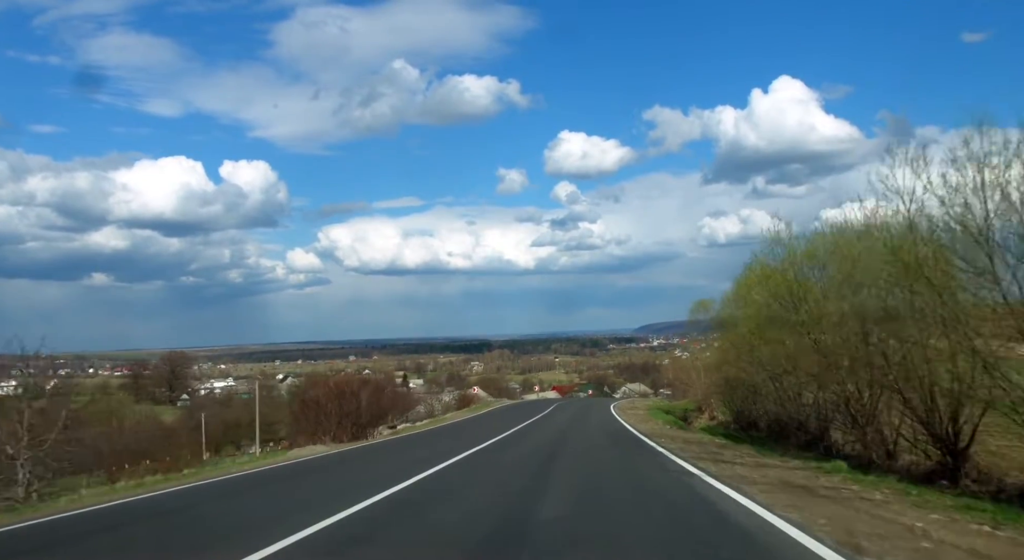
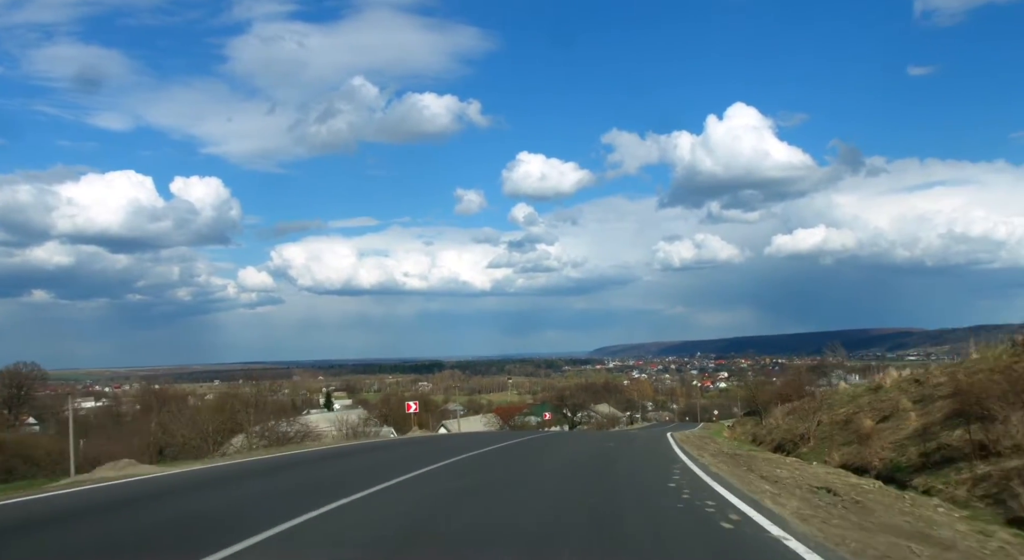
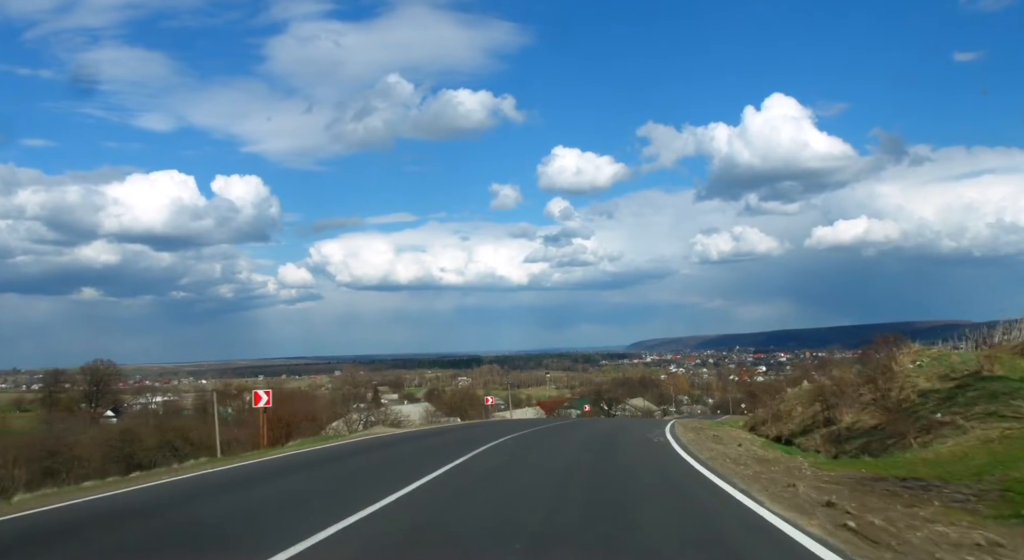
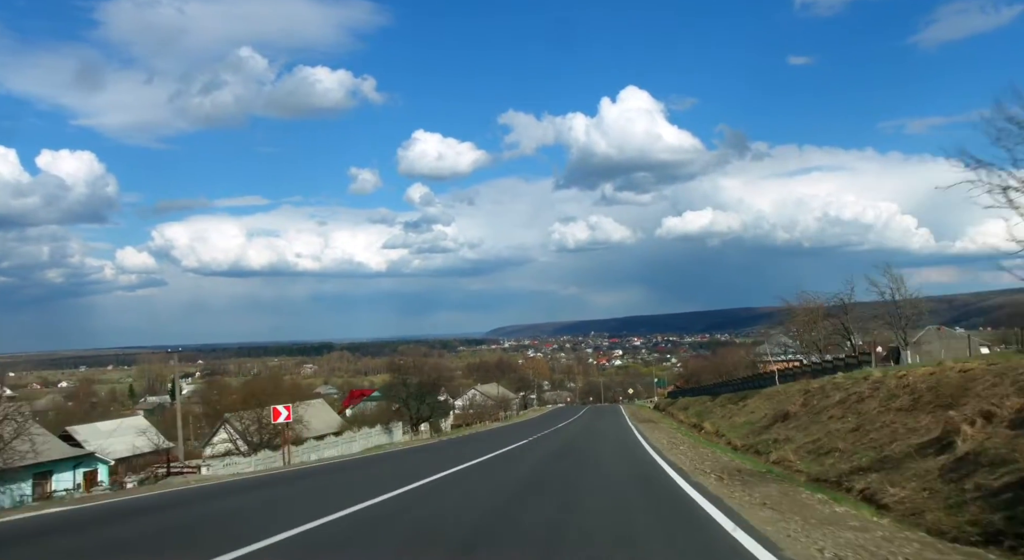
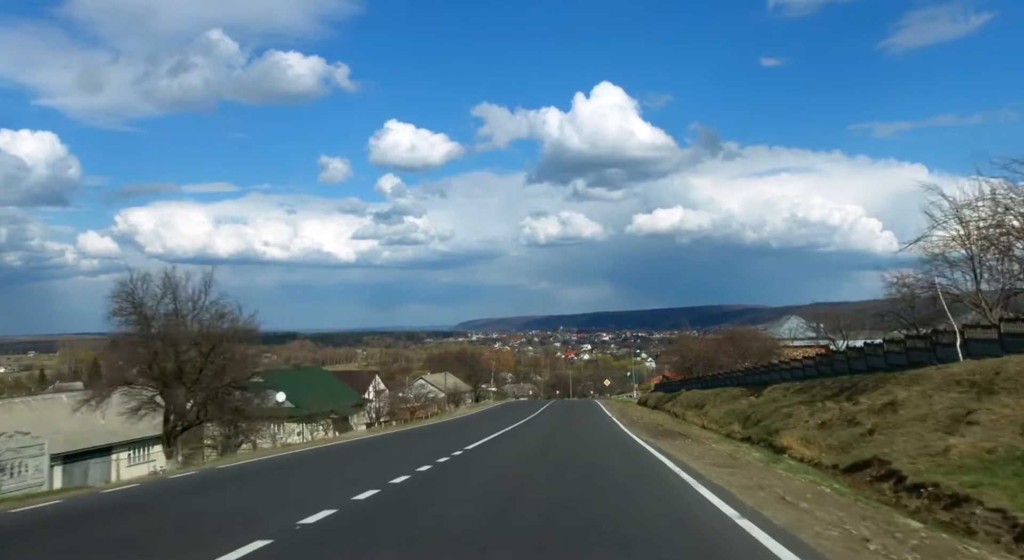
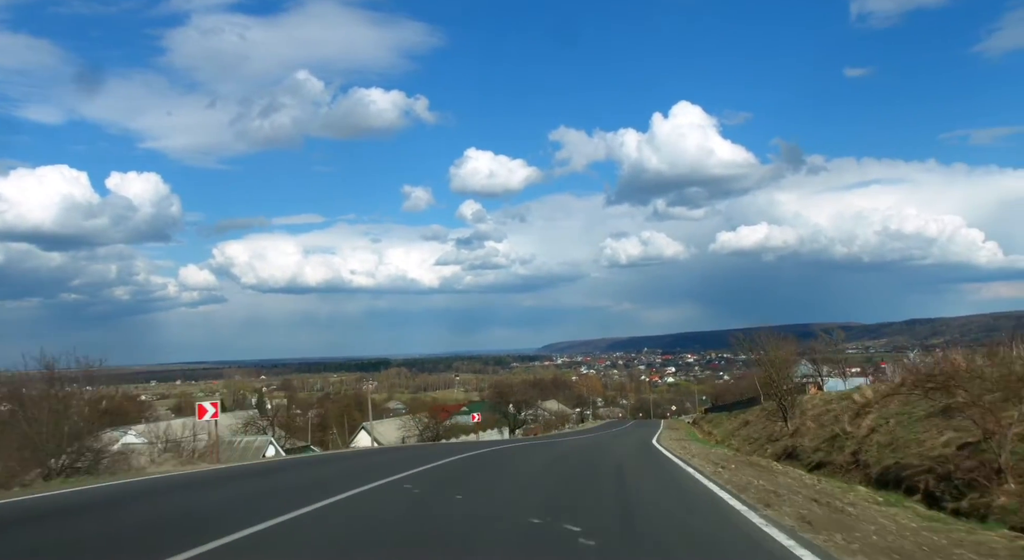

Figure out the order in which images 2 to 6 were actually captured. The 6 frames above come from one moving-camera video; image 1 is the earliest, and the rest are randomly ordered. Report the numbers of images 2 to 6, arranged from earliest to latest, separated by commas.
3, 2, 6, 4, 5
